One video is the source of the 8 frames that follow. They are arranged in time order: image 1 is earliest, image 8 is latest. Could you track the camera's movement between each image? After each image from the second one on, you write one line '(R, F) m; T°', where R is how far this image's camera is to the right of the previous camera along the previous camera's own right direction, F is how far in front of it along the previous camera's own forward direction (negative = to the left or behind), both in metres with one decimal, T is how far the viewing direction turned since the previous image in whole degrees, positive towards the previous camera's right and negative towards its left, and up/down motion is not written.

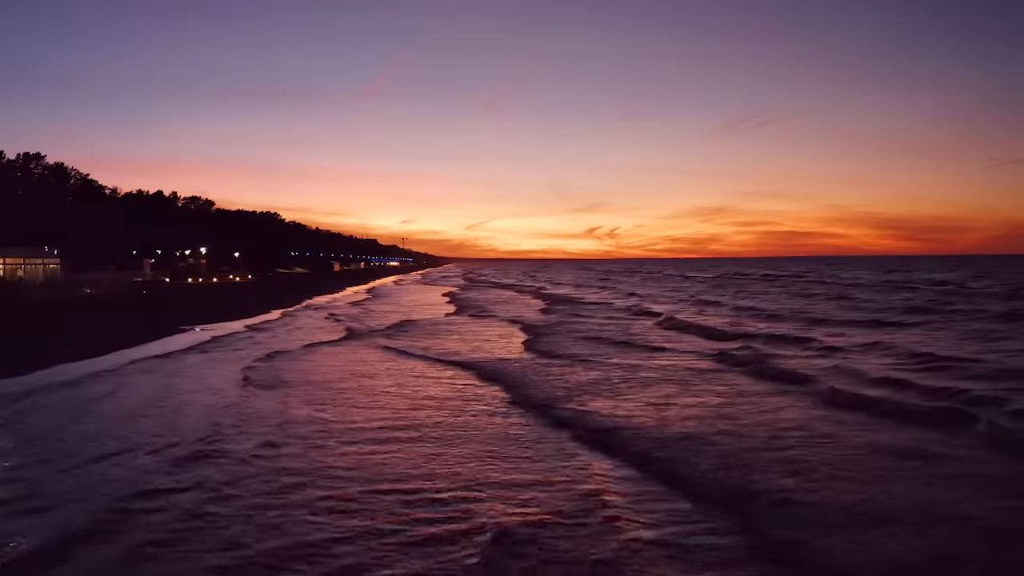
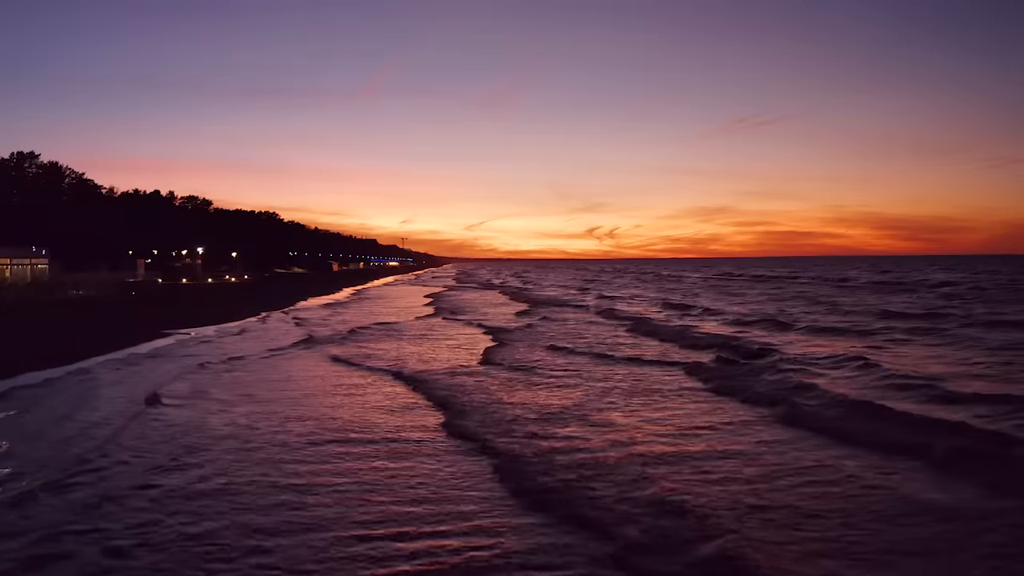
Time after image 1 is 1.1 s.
(+1.0, +1.6) m; 0°
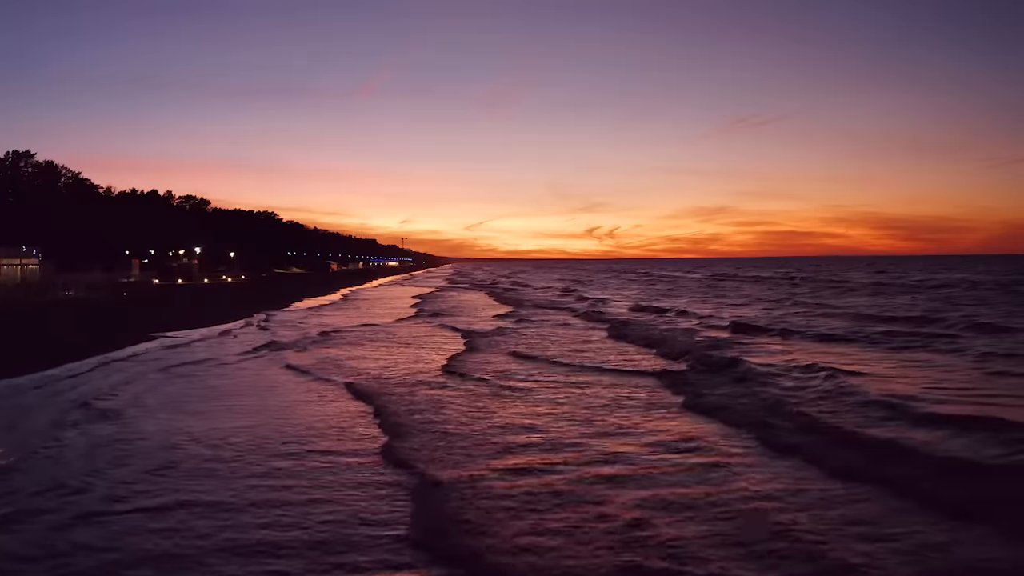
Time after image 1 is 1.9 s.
(+0.9, +1.0) m; 0°
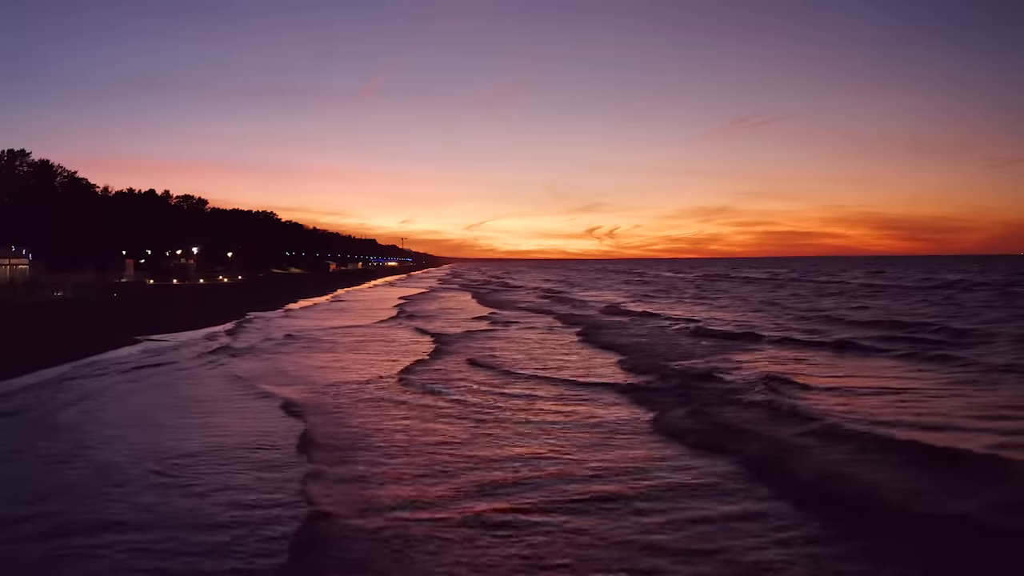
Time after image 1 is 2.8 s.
(+0.9, +1.2) m; 0°
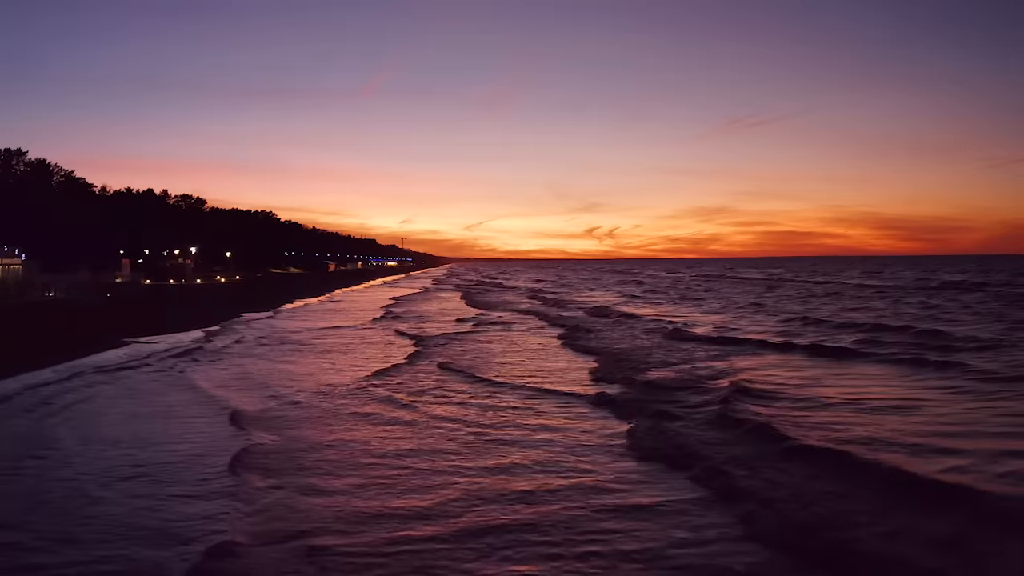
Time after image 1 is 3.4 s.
(+0.6, +0.8) m; 0°
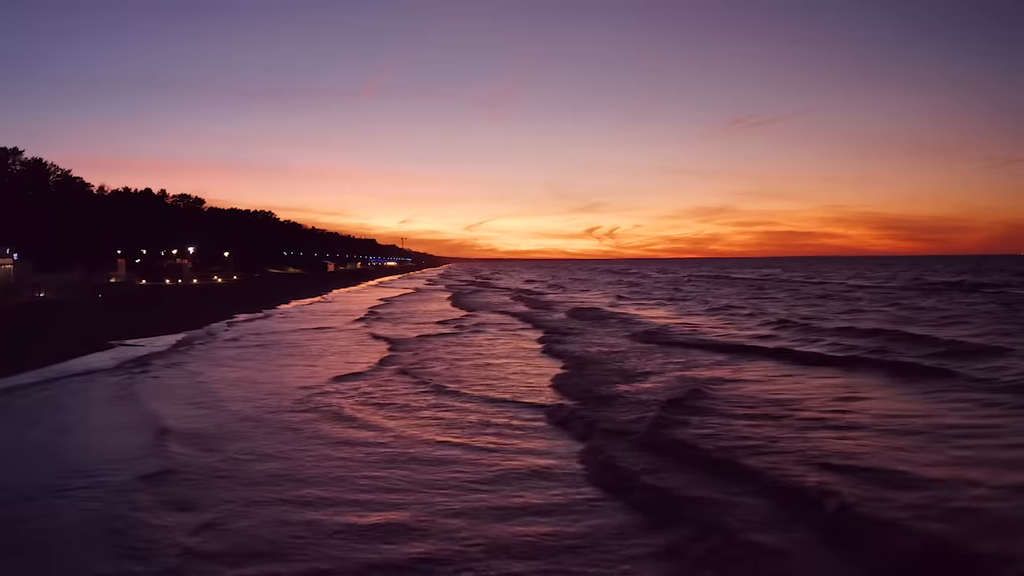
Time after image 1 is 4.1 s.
(+0.7, +1.0) m; 0°
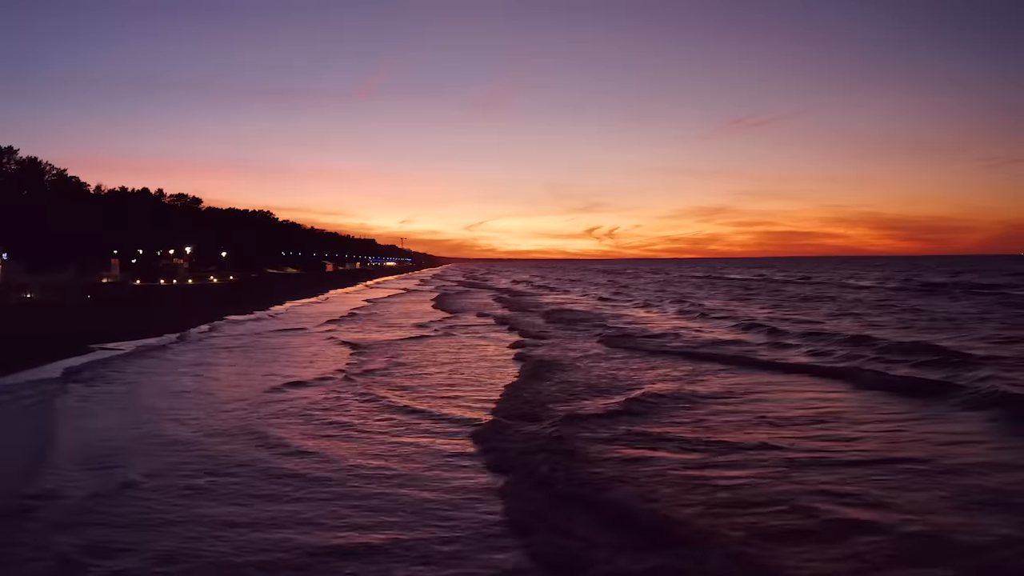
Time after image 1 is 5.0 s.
(+0.8, +1.4) m; 0°
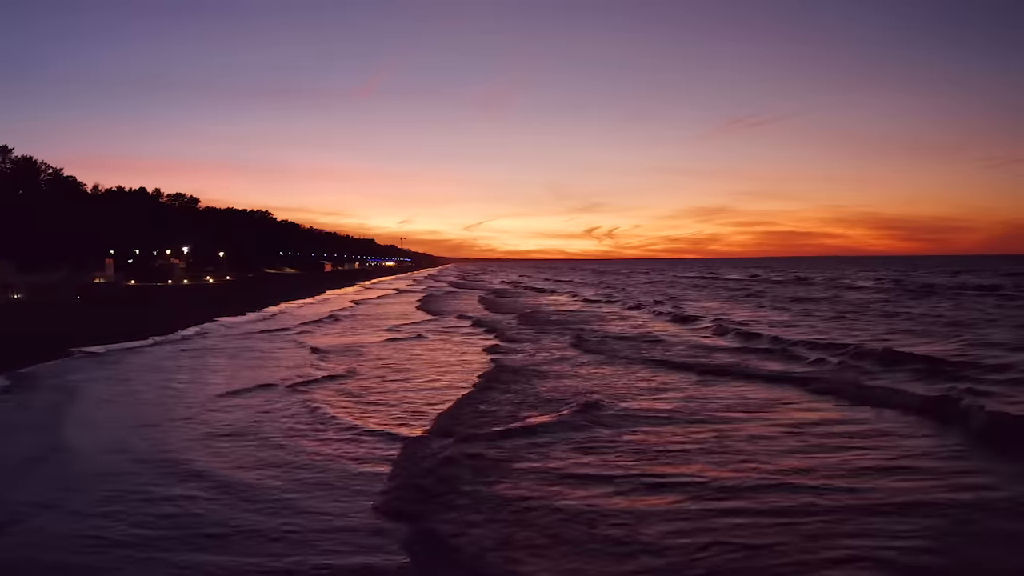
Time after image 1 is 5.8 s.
(+0.7, +1.3) m; 0°
